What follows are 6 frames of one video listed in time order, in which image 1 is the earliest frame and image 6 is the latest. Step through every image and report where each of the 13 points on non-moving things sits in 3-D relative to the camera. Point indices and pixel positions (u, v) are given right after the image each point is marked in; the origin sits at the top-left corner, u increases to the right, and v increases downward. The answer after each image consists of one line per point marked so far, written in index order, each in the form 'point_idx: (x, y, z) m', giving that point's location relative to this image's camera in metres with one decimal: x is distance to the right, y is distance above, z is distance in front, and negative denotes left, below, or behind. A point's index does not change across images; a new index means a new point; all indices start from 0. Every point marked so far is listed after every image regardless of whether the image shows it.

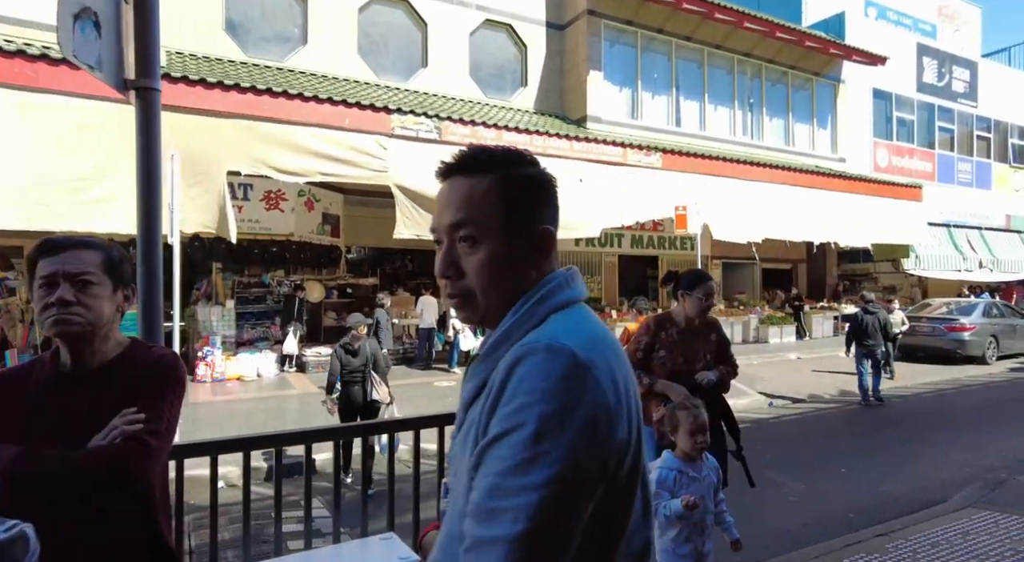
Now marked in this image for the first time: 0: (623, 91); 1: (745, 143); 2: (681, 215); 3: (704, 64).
0: (+2.9, +5.0, +16.4) m
1: (+6.9, +4.1, +18.4) m
2: (+2.7, +1.1, +10.4) m
3: (+5.5, +6.2, +18.0) m
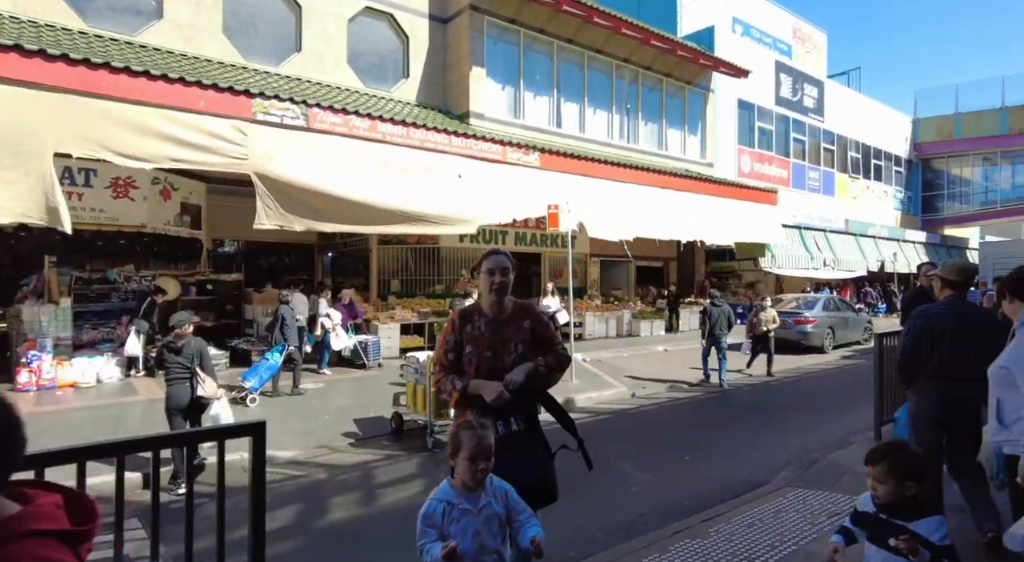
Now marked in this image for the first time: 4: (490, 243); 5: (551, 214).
0: (-0.2, +5.1, +16.5) m
1: (+3.4, +4.2, +19.2) m
2: (+0.7, +1.2, +10.7) m
3: (+2.1, +6.3, +18.5) m
4: (-0.6, +1.1, +17.5) m
5: (+0.6, +1.2, +10.8) m
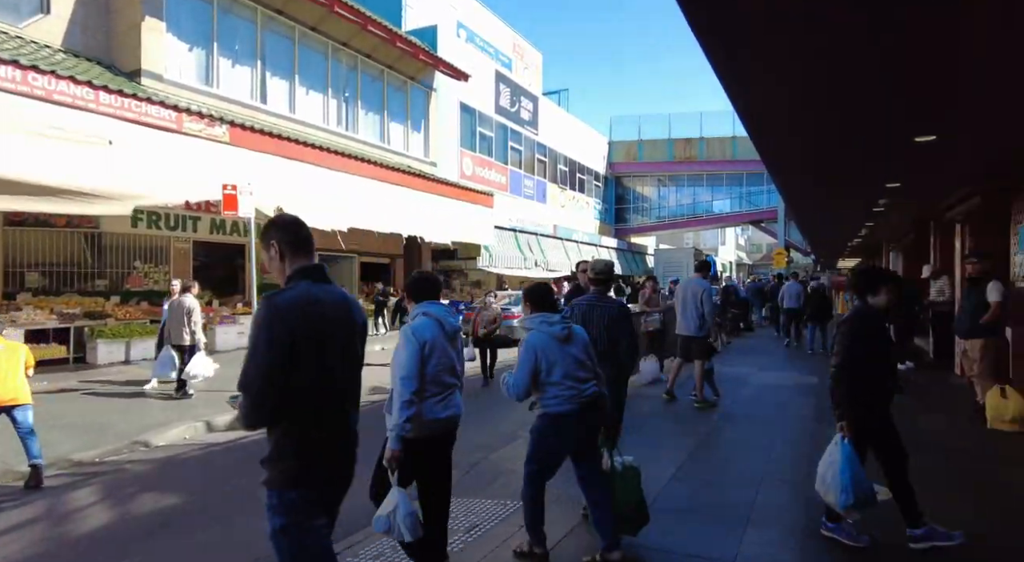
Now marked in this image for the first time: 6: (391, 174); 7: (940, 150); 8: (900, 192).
0: (-7.2, +5.2, +14.2) m
1: (-5.0, +4.3, +18.0) m
2: (-4.1, +1.2, +9.1) m
3: (-5.9, +6.4, +16.9) m
4: (-8.0, +1.2, +14.8) m
5: (-4.3, +1.3, +9.3) m
6: (-3.3, +2.9, +16.4) m
7: (+4.8, +1.5, +7.0) m
8: (+5.9, +1.3, +9.5) m
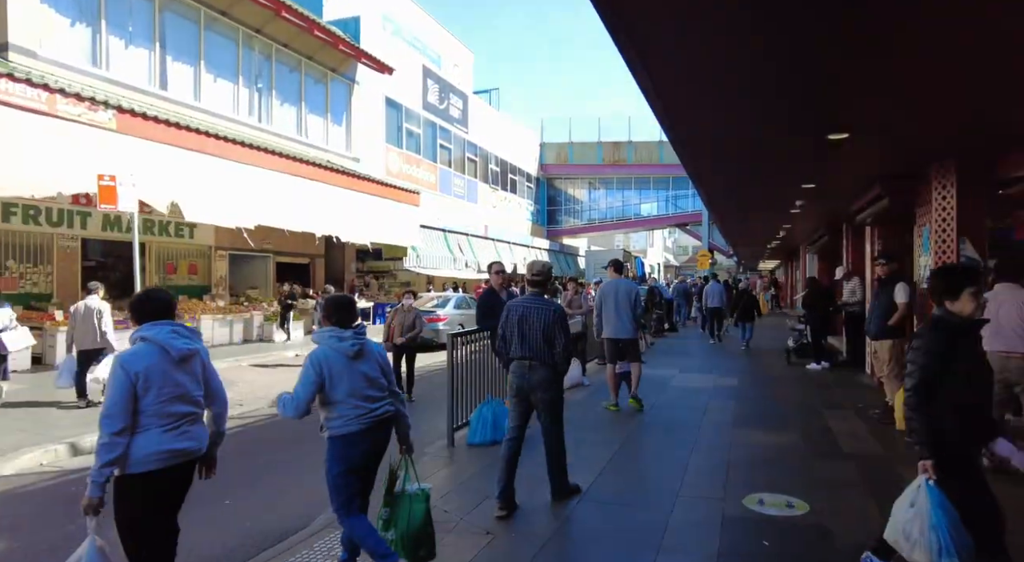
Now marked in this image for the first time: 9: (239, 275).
0: (-8.9, +5.2, +12.8) m
1: (-7.1, +4.2, +16.9) m
2: (-5.3, +1.2, +8.1) m
3: (-7.9, +6.4, +15.7) m
4: (-9.7, +1.2, +13.4) m
5: (-5.4, +1.3, +8.3) m
6: (-5.2, +2.8, +15.5) m
7: (+3.8, +1.4, +7.0) m
8: (+4.6, +1.3, +9.5) m
9: (-8.3, +0.2, +19.0) m
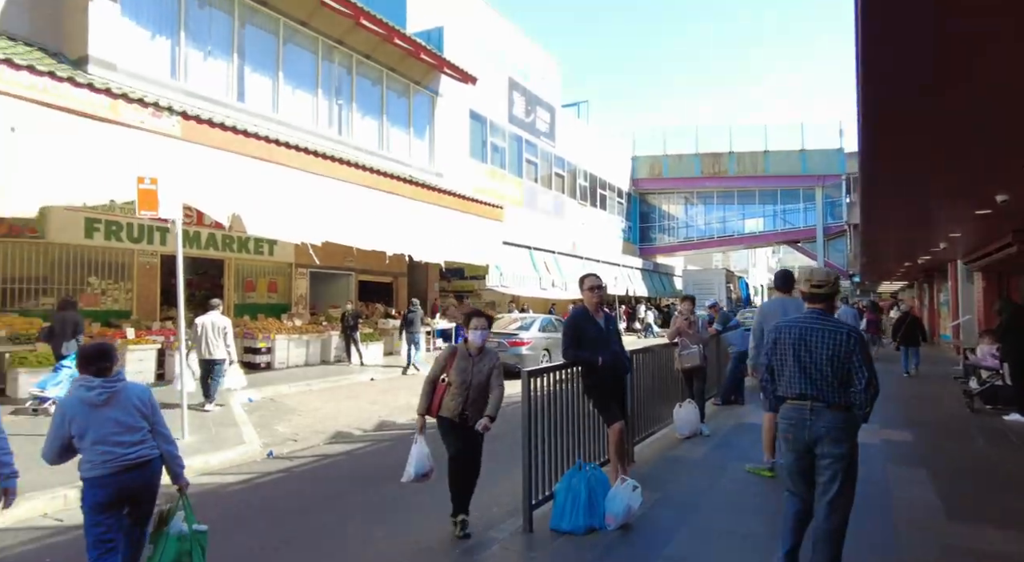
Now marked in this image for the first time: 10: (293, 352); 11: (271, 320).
0: (-7.1, +4.9, +12.5) m
1: (-4.8, +3.8, +16.3) m
2: (-4.2, +1.0, +7.2) m
3: (-5.7, +6.0, +15.2) m
4: (-7.8, +0.8, +13.1) m
5: (-4.3, +1.1, +7.4) m
6: (-3.1, +2.4, +14.5) m
7: (+4.6, +1.3, +4.8) m
8: (+5.8, +1.1, +7.2) m
9: (-5.7, -0.4, +18.4) m
10: (-5.3, -1.7, +15.2) m
11: (-6.1, -1.0, +15.8) m
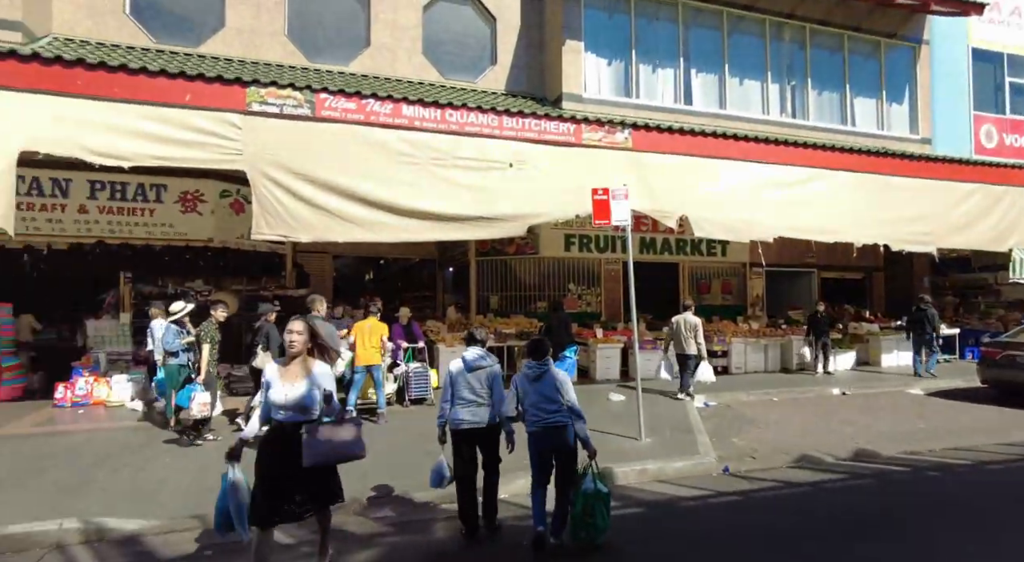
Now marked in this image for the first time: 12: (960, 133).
0: (+2.2, +4.8, +13.6) m
1: (+6.5, +3.8, +14.9) m
2: (+1.1, +1.0, +7.6) m
3: (+5.0, +5.9, +14.7) m
4: (+2.2, +0.7, +14.4) m
5: (+1.1, +1.0, +7.8) m
6: (+6.6, +2.5, +12.5) m
7: (+6.1, +1.5, +0.1) m
8: (+8.6, +1.4, +1.1) m
9: (+7.3, -0.4, +17.0) m
10: (+5.6, -1.7, +14.4) m
11: (+5.3, -1.0, +15.3) m
12: (+12.5, +4.1, +17.4) m
